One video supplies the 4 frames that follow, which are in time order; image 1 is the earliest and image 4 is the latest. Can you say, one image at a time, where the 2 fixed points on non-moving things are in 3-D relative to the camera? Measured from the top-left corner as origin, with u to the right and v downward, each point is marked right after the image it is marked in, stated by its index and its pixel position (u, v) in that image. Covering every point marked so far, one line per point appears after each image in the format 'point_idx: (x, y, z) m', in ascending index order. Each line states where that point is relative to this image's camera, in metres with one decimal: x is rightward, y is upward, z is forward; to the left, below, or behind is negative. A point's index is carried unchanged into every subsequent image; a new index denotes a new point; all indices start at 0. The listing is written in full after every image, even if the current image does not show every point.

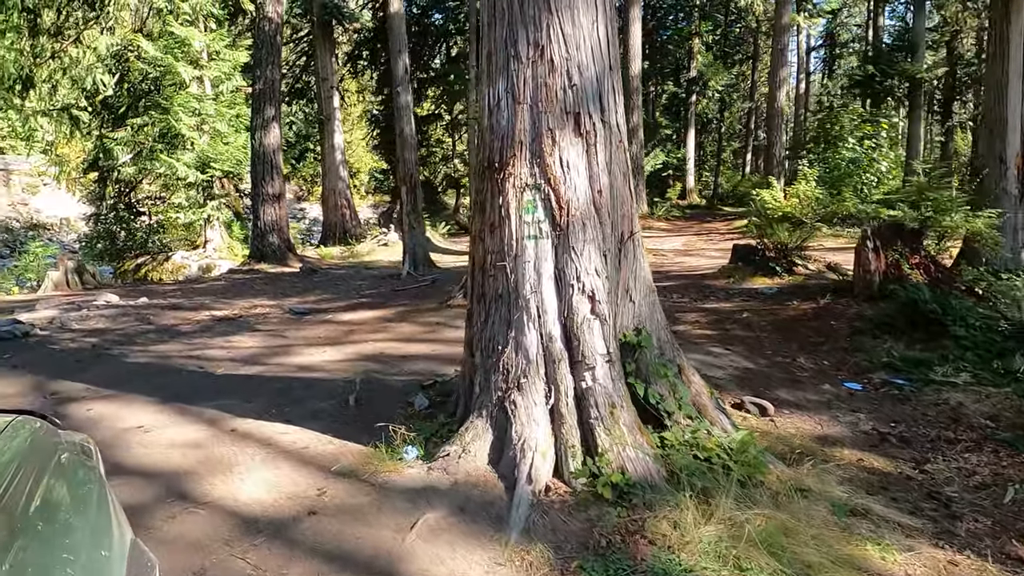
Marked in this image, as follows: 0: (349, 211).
0: (-4.4, +2.1, +17.9) m
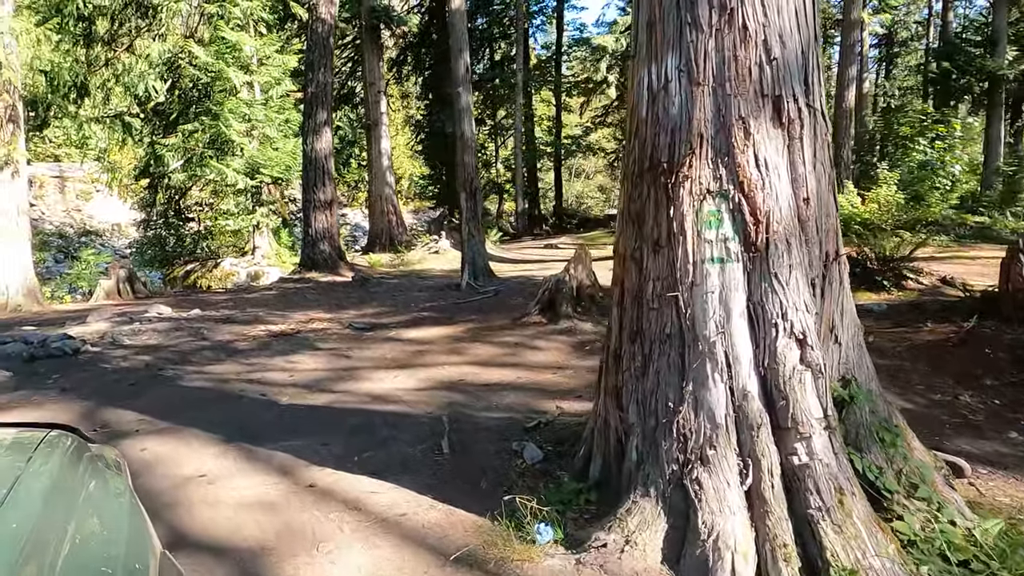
0: (-3.1, +1.9, +17.5) m
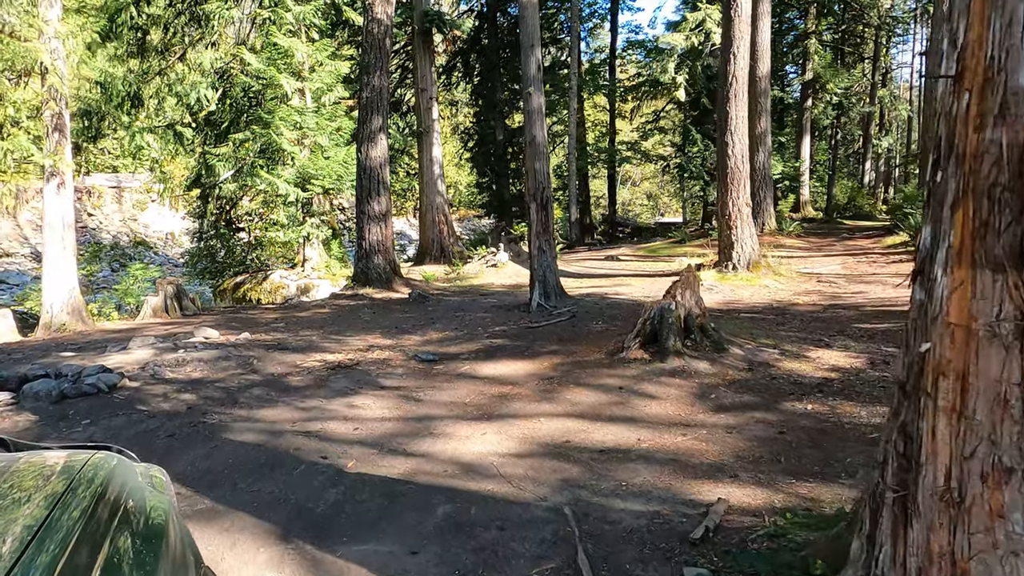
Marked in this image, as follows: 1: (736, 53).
0: (-1.6, +1.5, +16.8) m
1: (+3.6, +3.8, +10.7) m
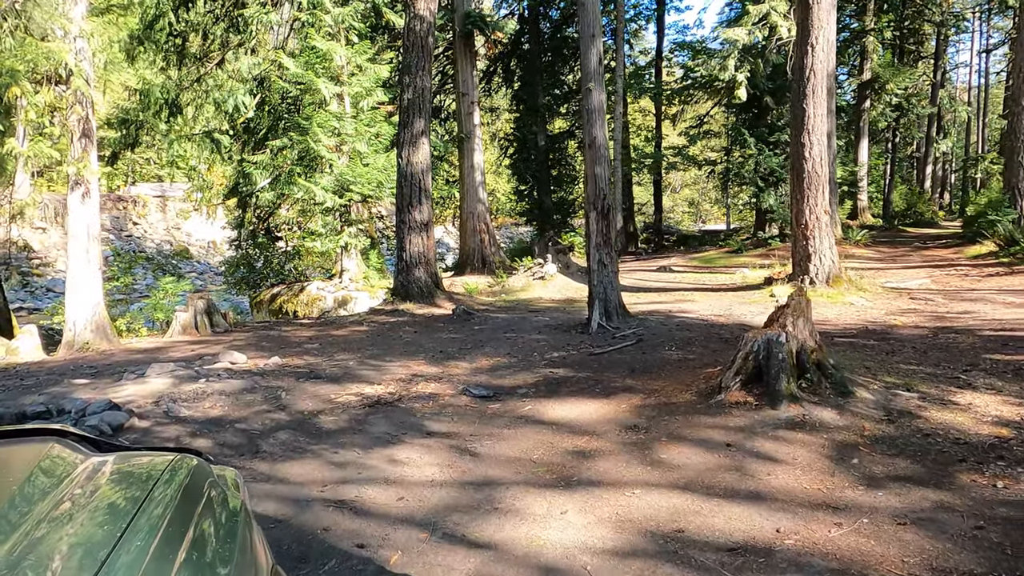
0: (-0.5, +1.2, +16.0) m
1: (+4.4, +3.5, +9.6) m
